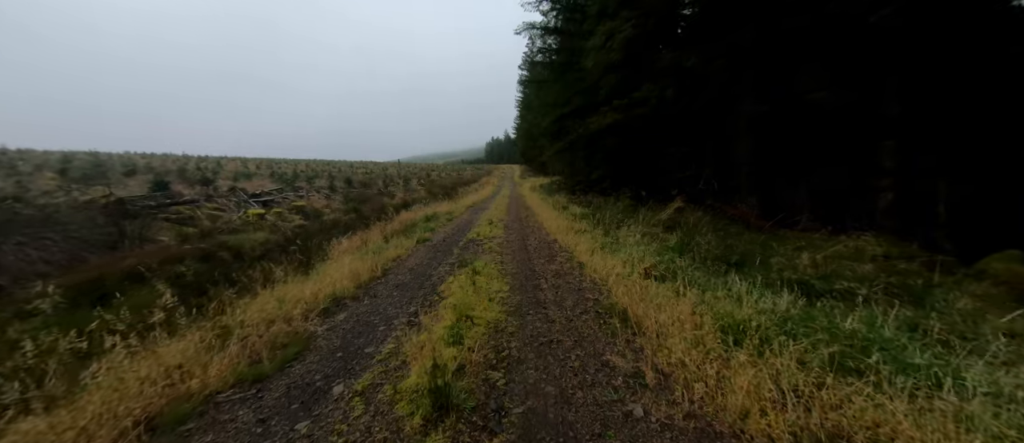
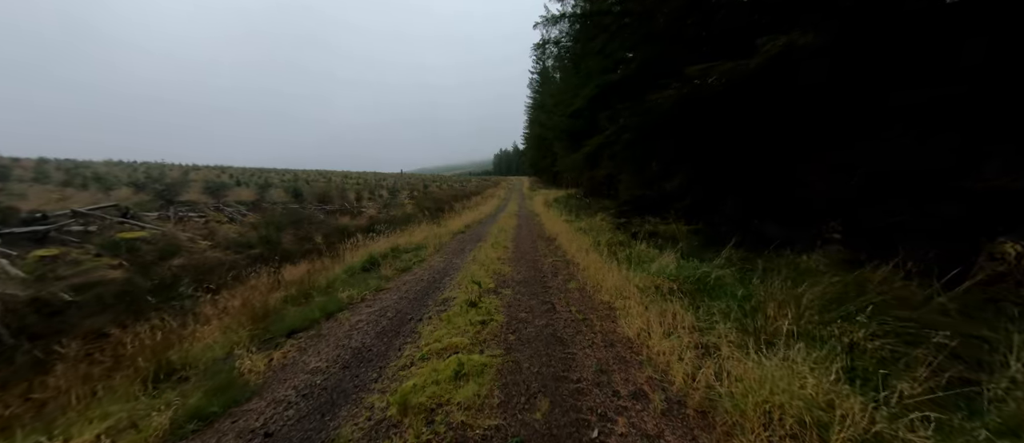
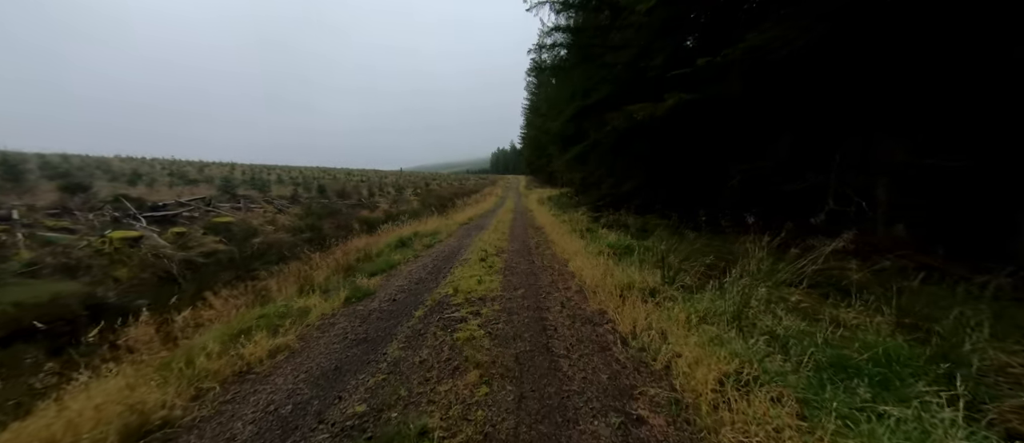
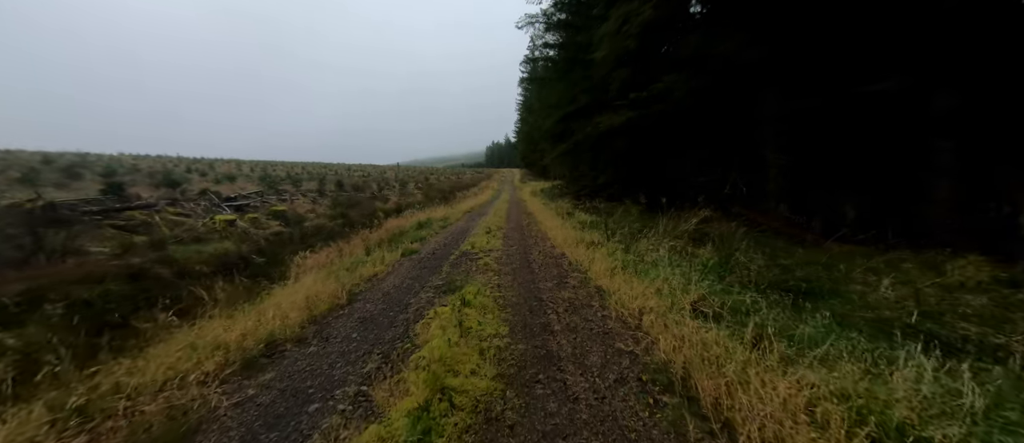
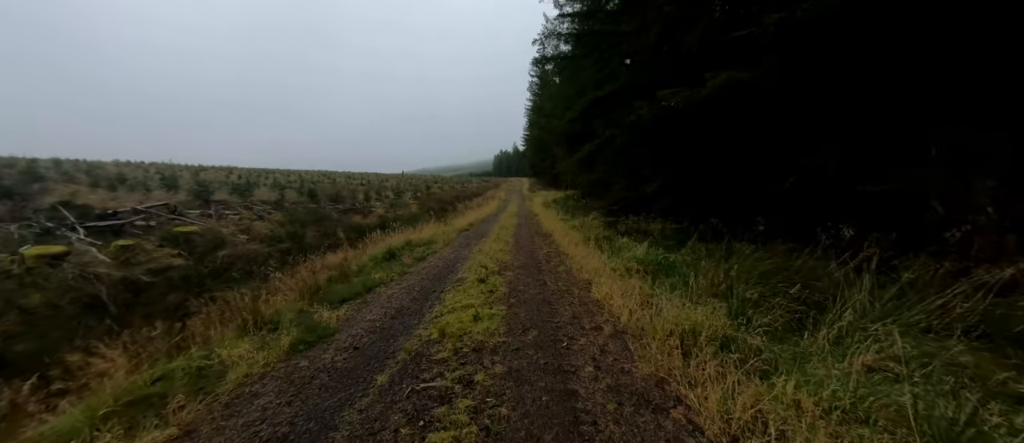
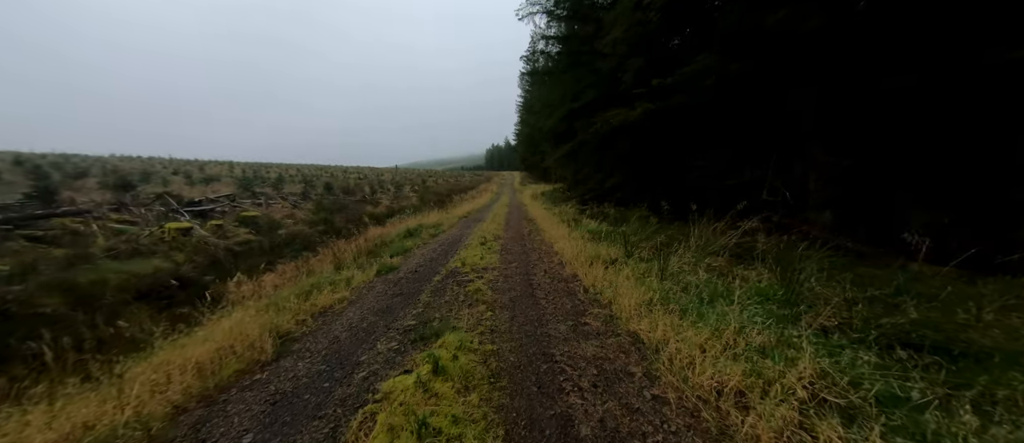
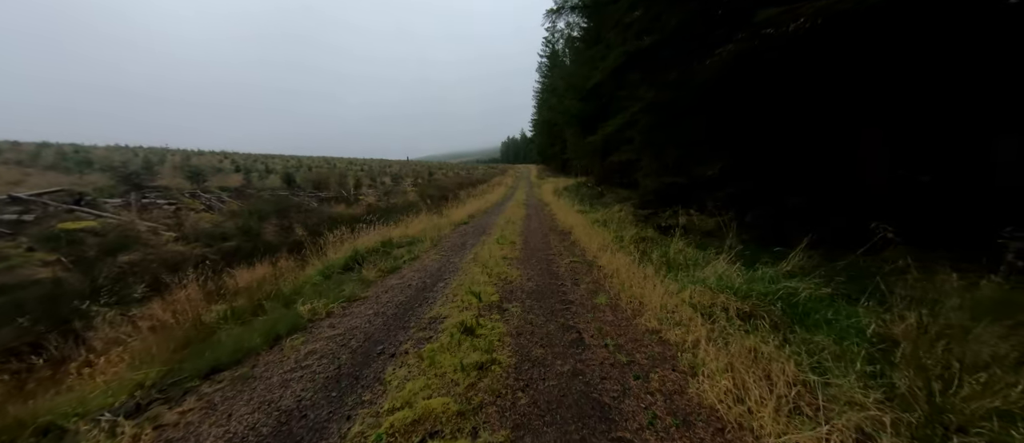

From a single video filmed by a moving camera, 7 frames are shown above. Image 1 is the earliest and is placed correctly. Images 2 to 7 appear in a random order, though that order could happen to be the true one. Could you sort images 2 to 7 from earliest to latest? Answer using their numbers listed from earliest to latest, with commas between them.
4, 6, 3, 5, 2, 7
